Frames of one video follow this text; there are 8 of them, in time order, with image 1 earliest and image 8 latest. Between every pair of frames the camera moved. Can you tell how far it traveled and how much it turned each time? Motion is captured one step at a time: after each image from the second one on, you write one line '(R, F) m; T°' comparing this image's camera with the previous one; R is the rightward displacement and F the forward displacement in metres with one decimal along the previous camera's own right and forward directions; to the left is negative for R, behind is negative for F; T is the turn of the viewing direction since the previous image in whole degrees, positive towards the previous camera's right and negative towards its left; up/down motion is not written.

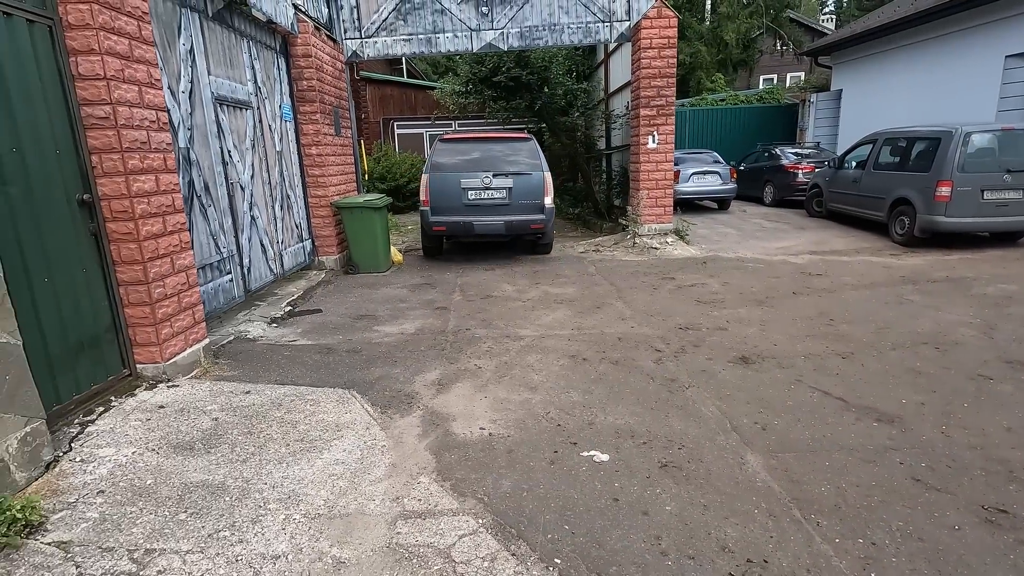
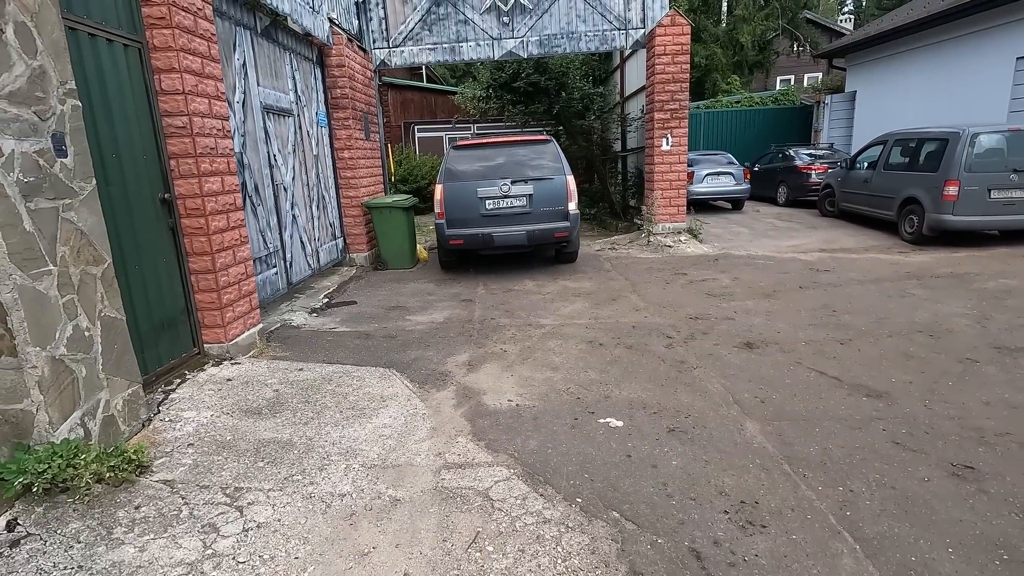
(-0.1, -0.4) m; -2°
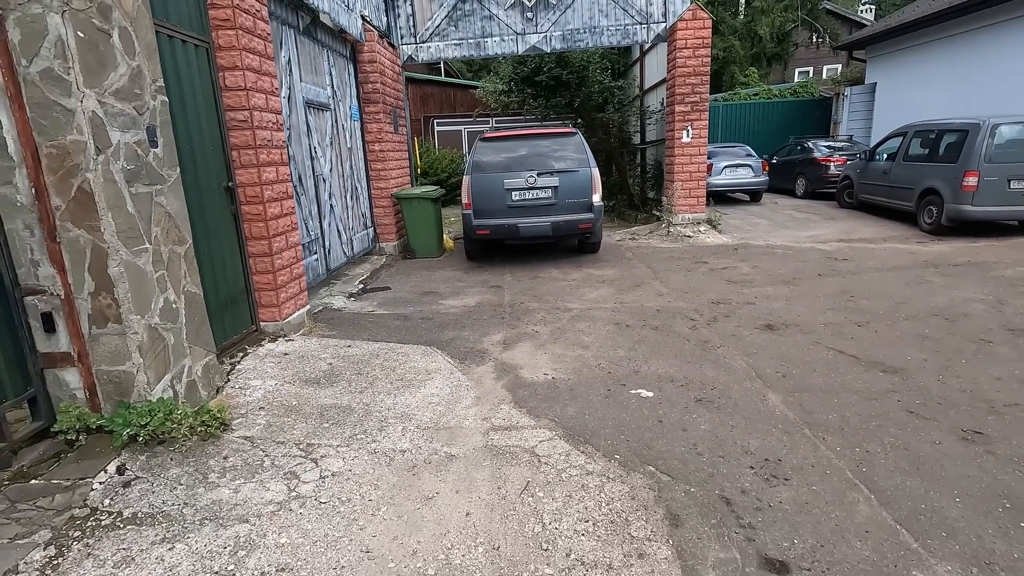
(-0.2, -0.3) m; -1°
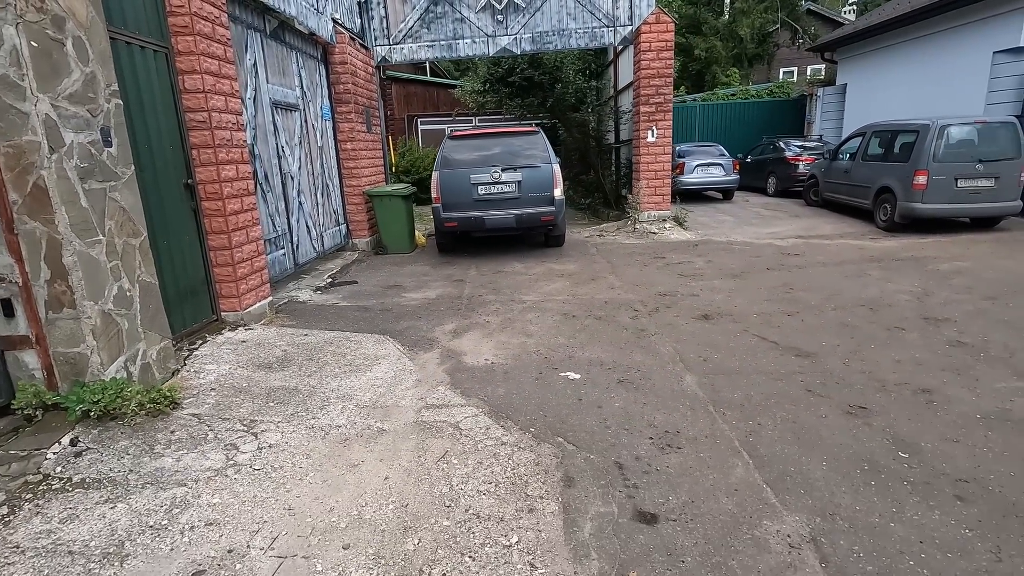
(+0.4, -0.3) m; +1°
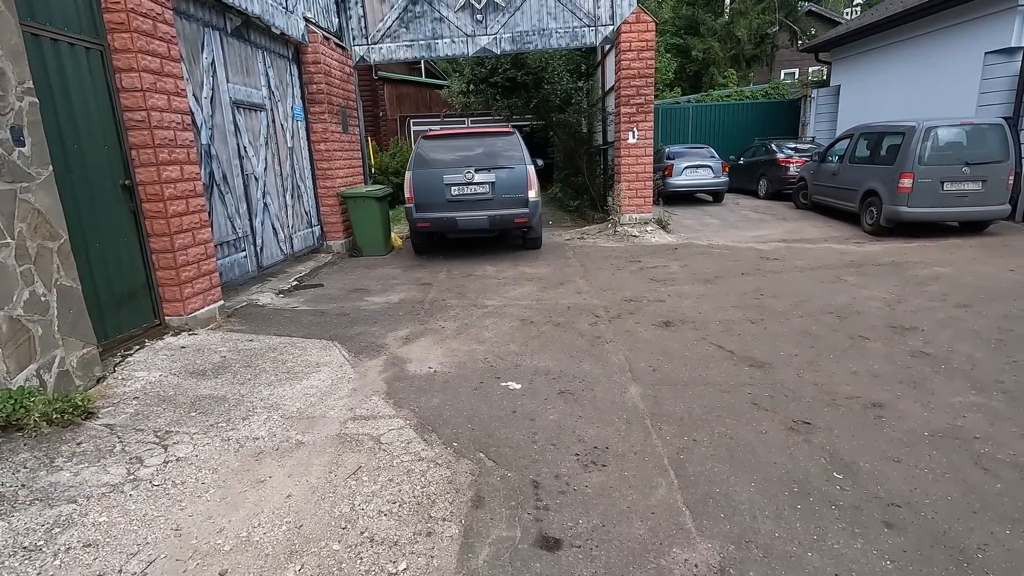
(+0.5, +0.2) m; -1°
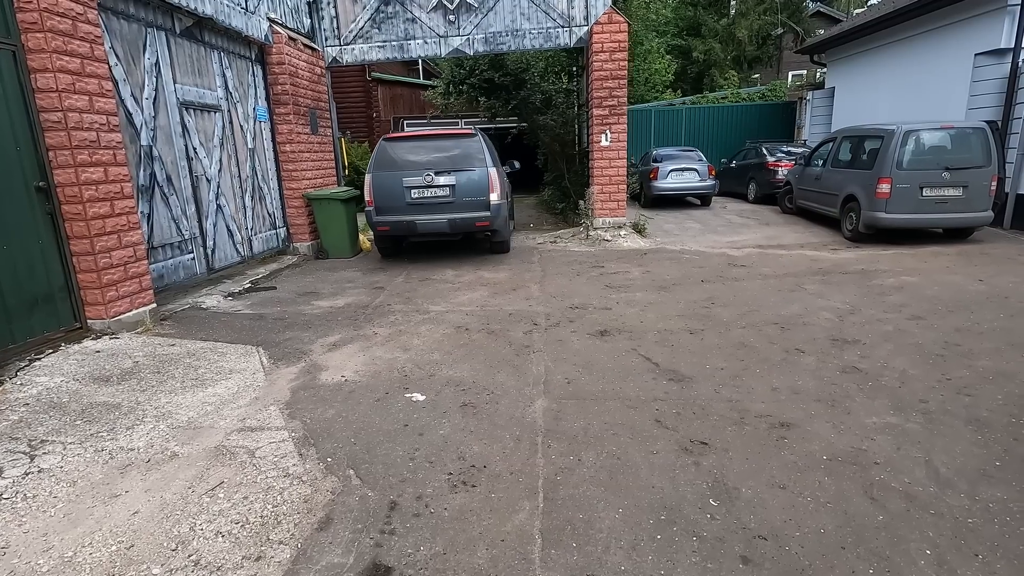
(+0.8, +0.1) m; -1°
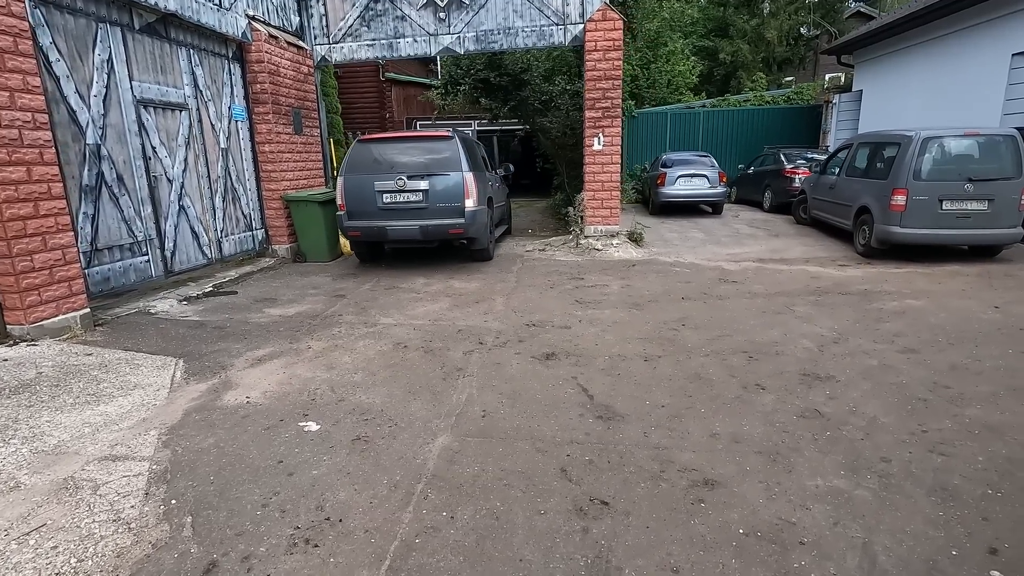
(+0.8, +0.5) m; -3°
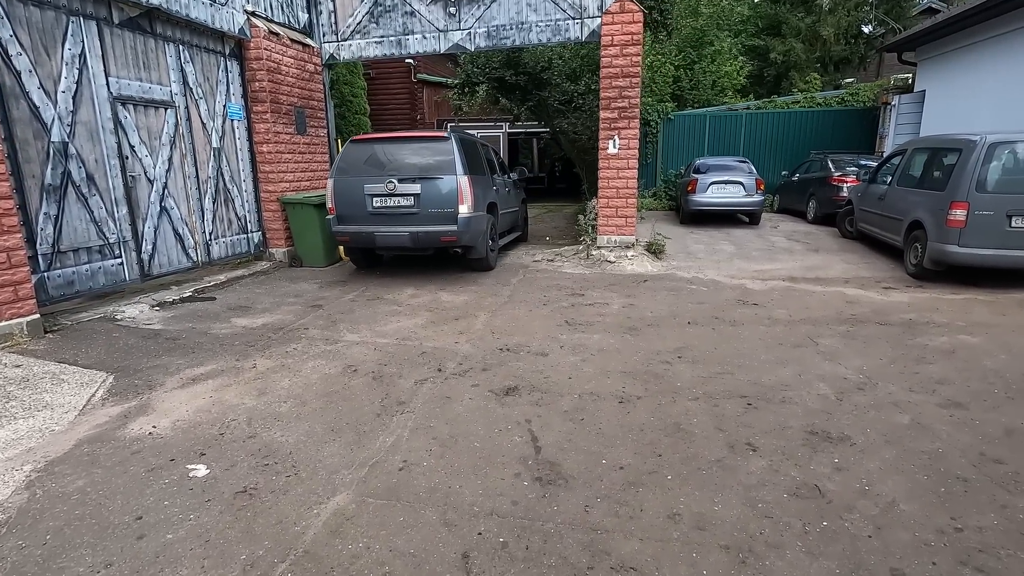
(+0.7, +0.6) m; -5°
